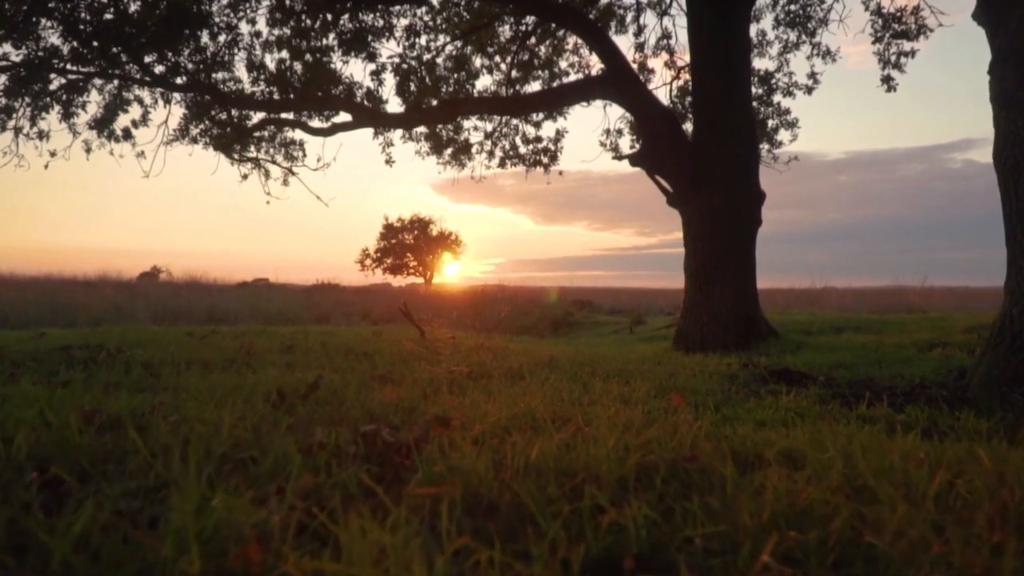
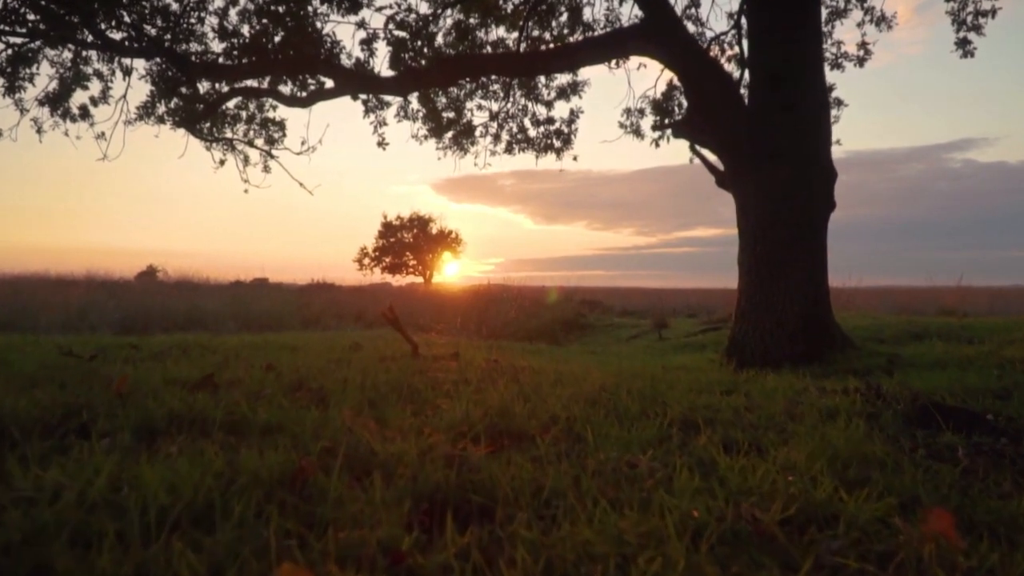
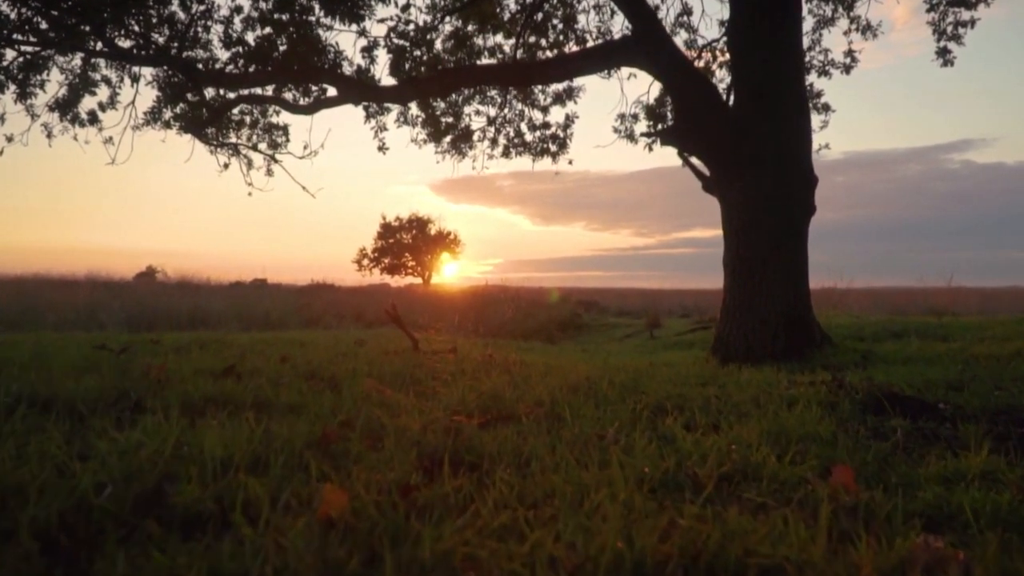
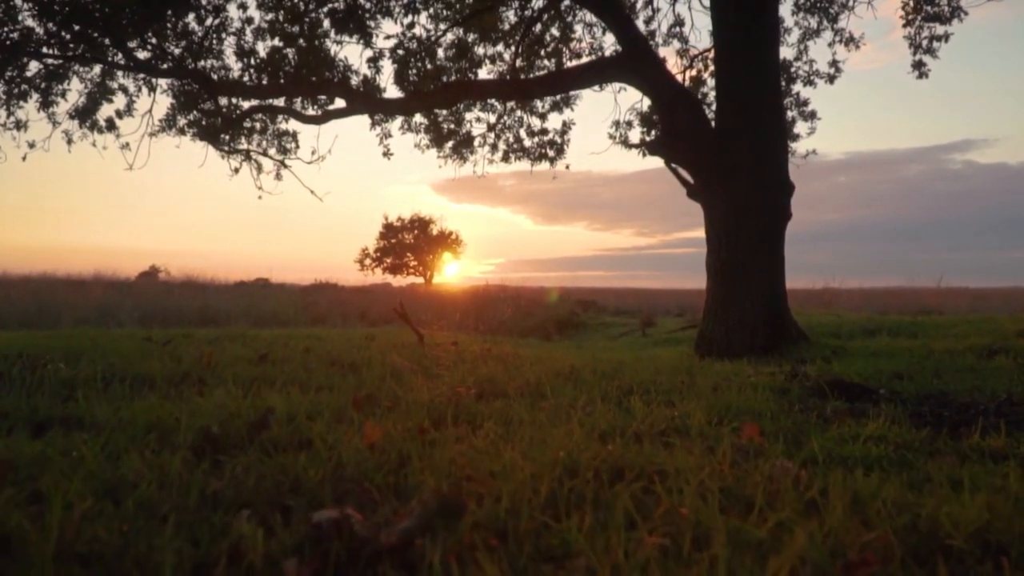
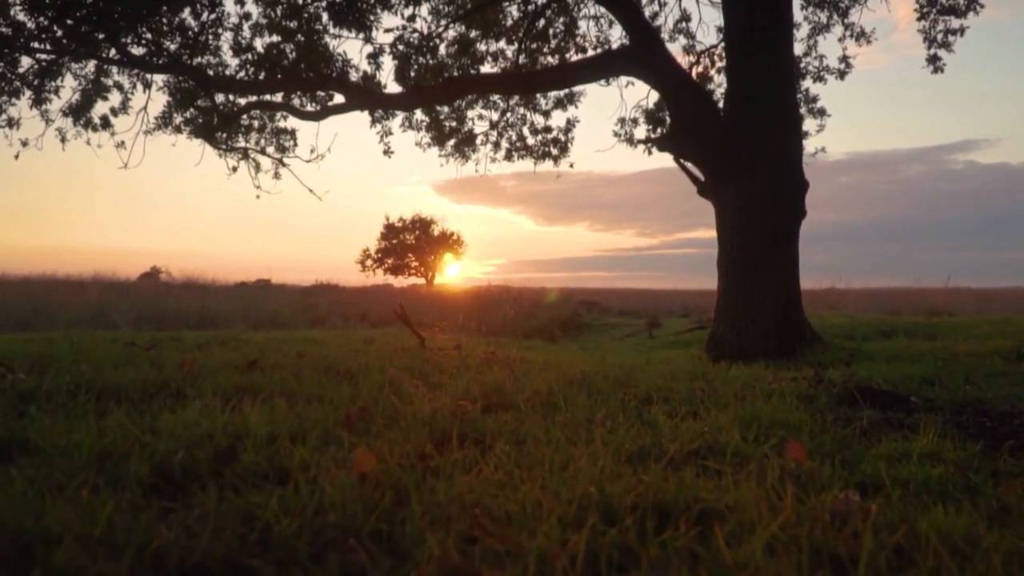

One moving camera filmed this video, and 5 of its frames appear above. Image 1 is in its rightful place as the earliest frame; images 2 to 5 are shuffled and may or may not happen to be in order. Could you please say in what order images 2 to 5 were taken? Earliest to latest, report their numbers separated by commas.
4, 5, 3, 2
